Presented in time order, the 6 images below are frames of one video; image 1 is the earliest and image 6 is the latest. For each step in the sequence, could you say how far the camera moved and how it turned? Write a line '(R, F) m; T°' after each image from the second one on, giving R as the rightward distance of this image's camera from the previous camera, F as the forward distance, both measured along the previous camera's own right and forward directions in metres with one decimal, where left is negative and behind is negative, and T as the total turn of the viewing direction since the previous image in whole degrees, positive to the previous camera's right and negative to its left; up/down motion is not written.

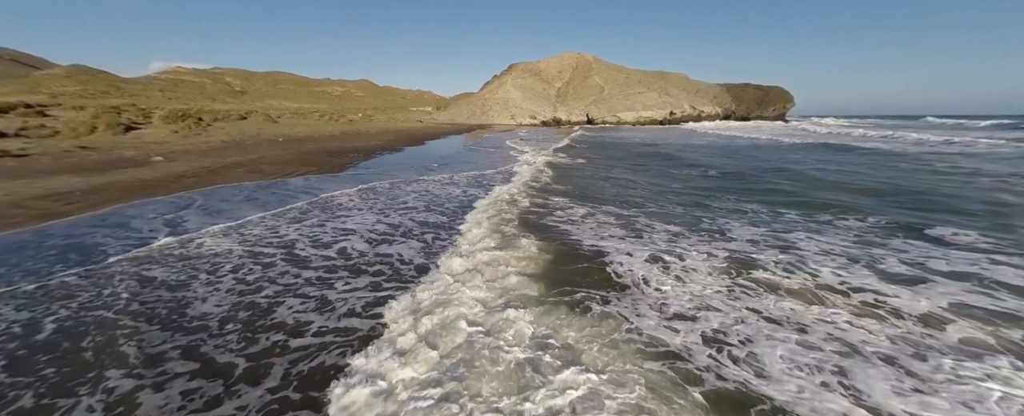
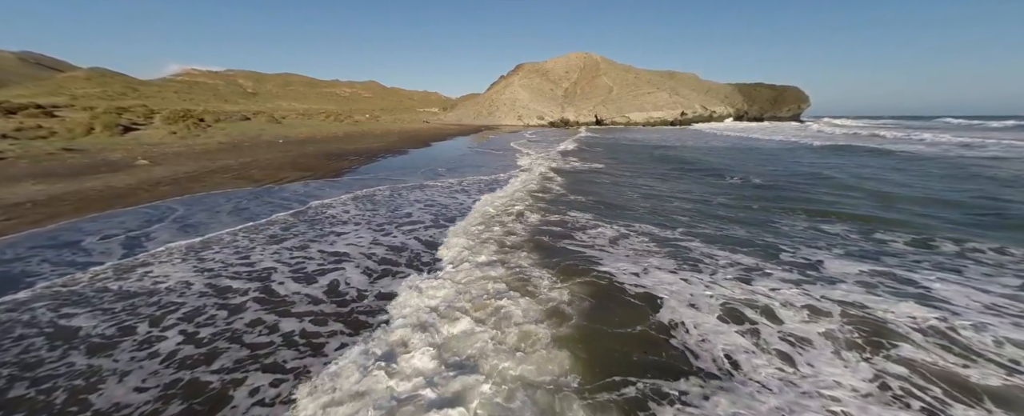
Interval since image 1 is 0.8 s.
(-0.2, +1.0) m; -1°
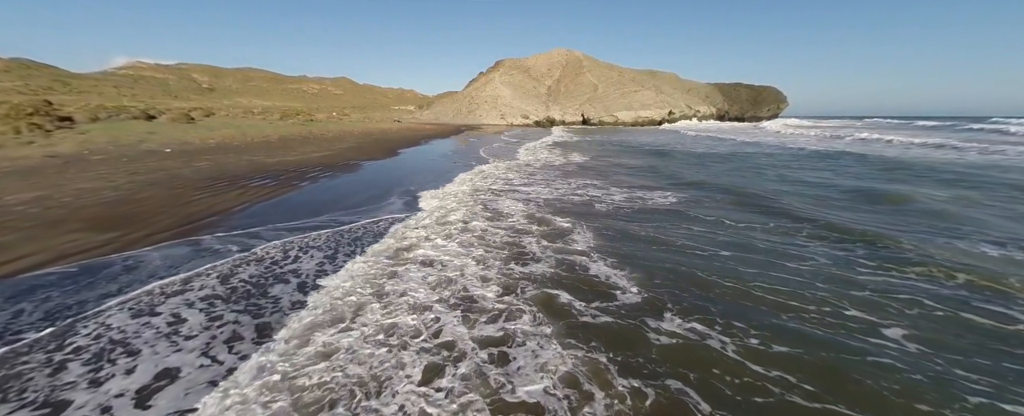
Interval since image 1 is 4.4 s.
(-0.6, +4.8) m; +4°
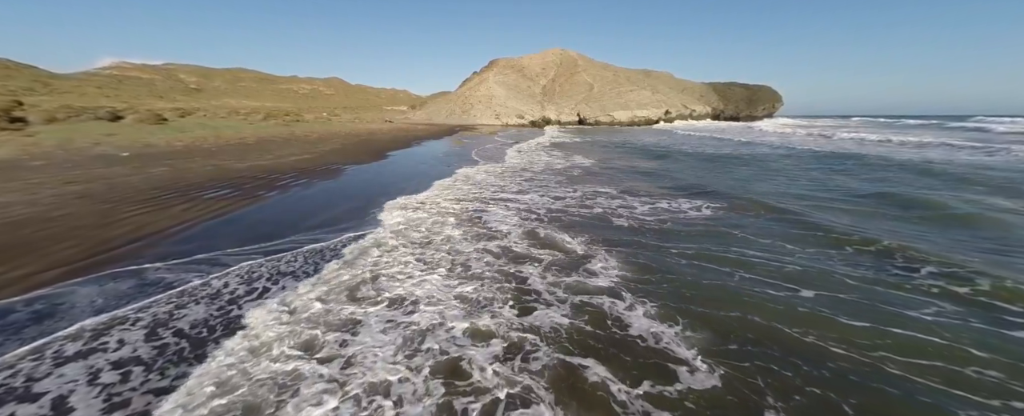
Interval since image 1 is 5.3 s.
(-0.1, +1.1) m; +1°
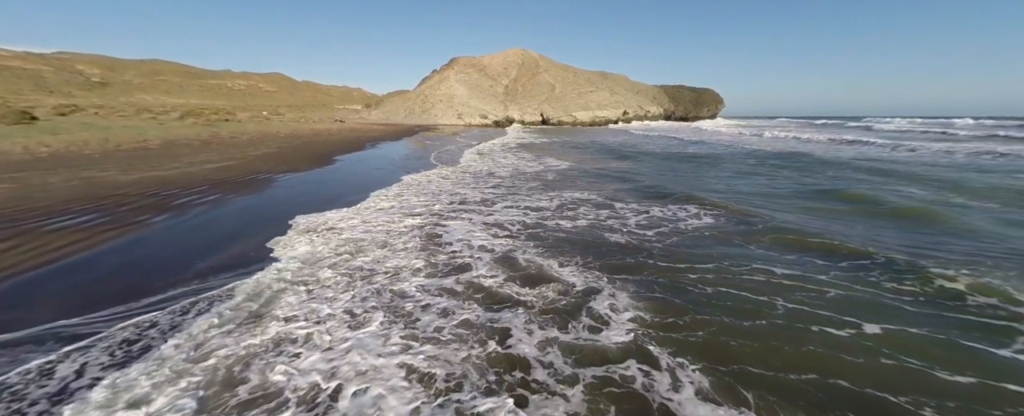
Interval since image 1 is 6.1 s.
(-0.1, +1.1) m; +6°
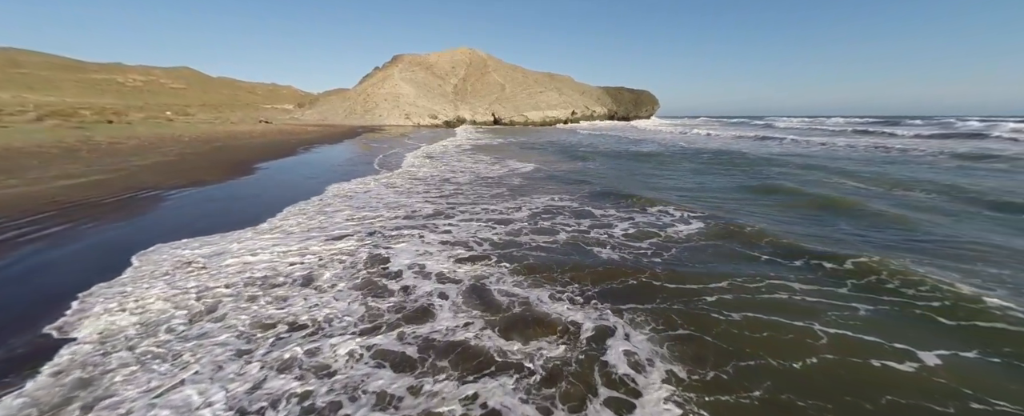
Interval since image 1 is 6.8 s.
(-0.2, +0.9) m; +8°
